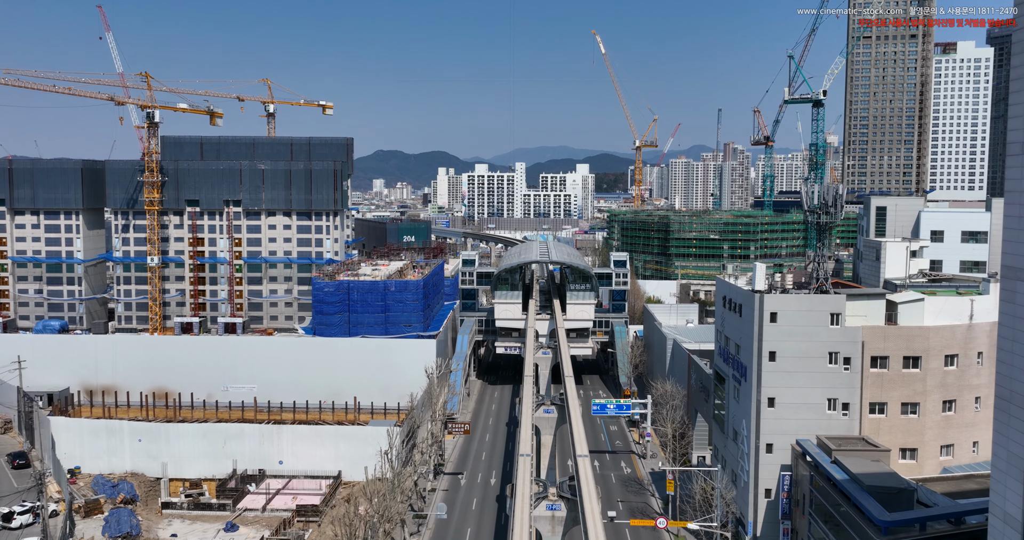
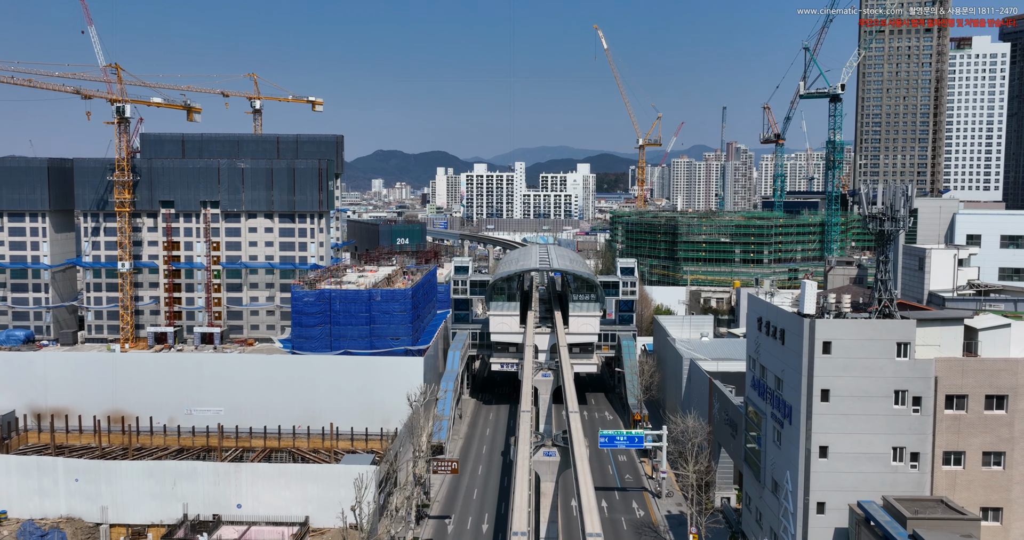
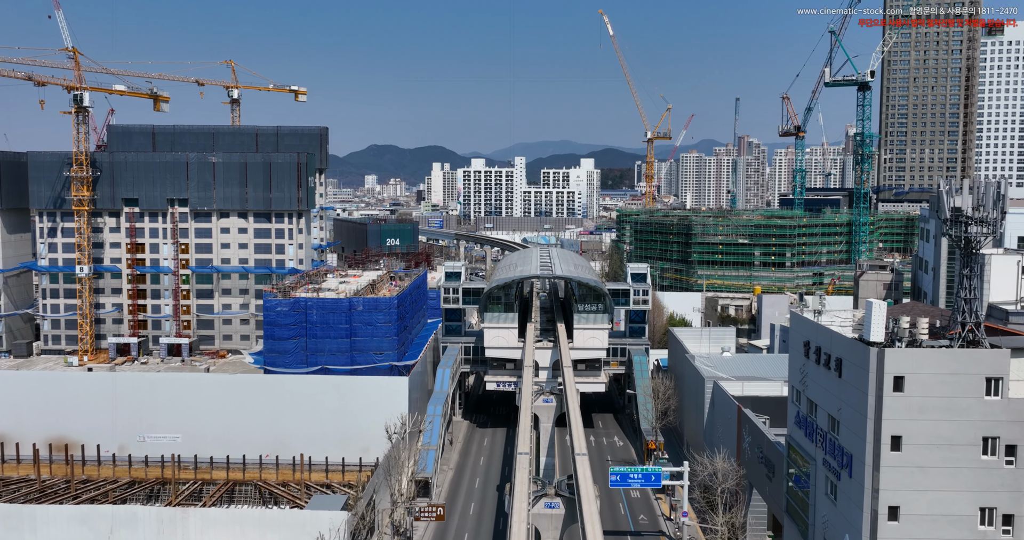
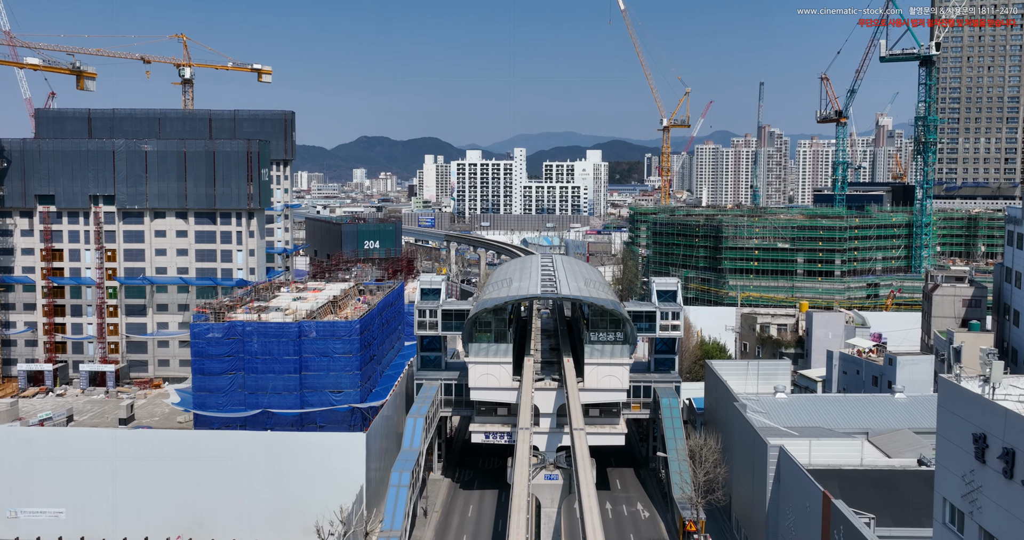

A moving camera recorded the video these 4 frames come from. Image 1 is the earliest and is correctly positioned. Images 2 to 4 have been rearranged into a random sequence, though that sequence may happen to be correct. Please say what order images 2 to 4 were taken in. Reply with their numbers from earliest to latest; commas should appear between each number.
2, 3, 4
